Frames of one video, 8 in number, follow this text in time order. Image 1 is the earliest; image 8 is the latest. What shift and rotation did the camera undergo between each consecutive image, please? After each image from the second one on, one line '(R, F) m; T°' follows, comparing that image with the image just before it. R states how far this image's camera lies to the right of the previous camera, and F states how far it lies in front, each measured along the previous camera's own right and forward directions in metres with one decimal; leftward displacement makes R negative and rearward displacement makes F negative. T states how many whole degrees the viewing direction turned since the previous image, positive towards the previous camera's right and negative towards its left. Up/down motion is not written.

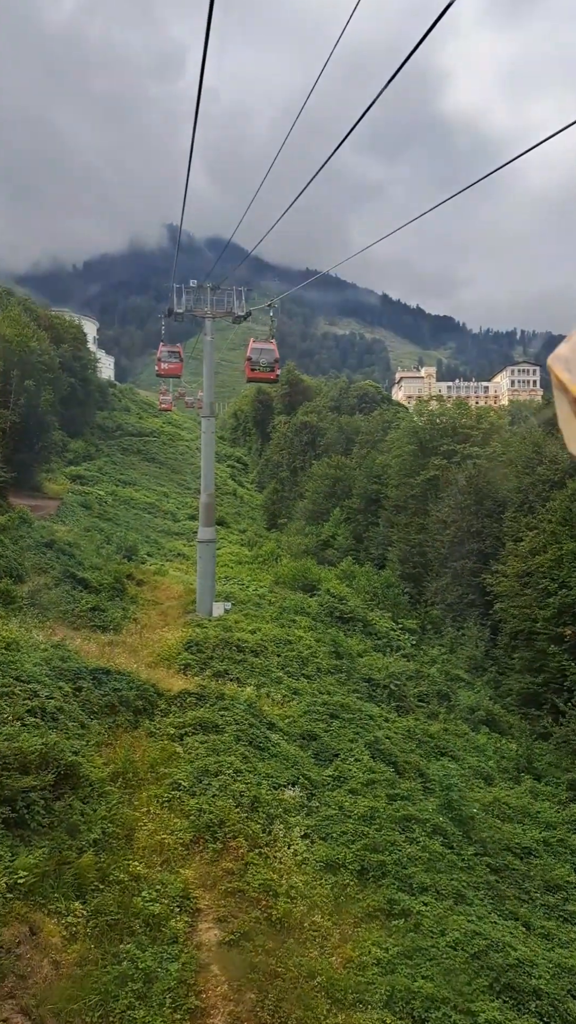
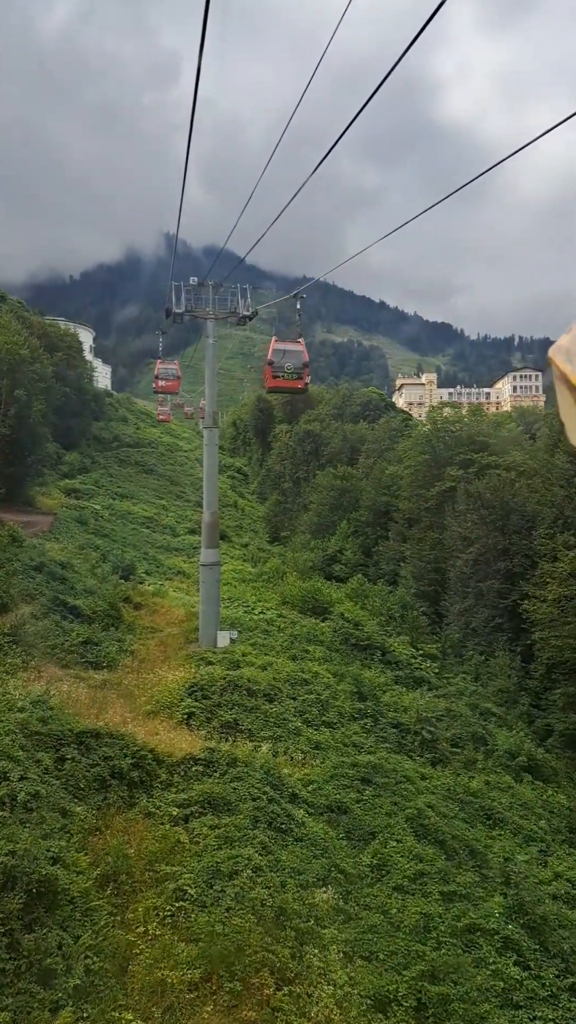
(-0.3, +1.7) m; 0°
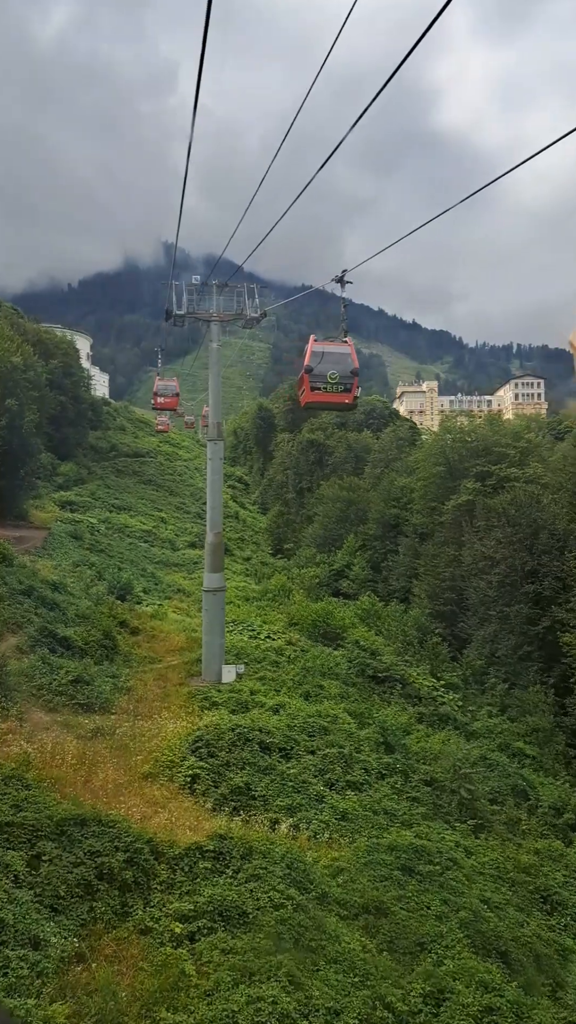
(-0.3, +1.5) m; 0°
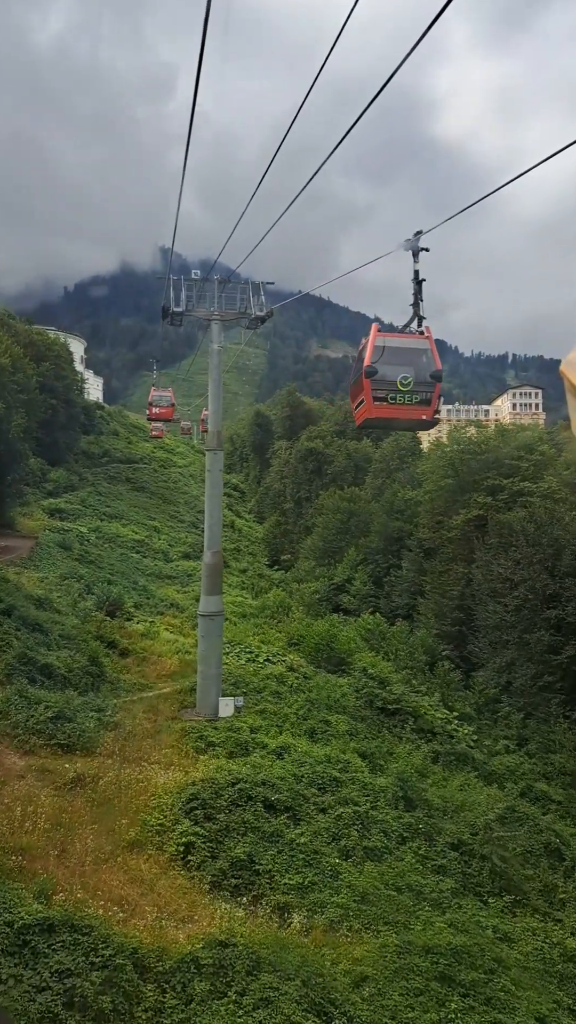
(-0.2, +1.3) m; +1°
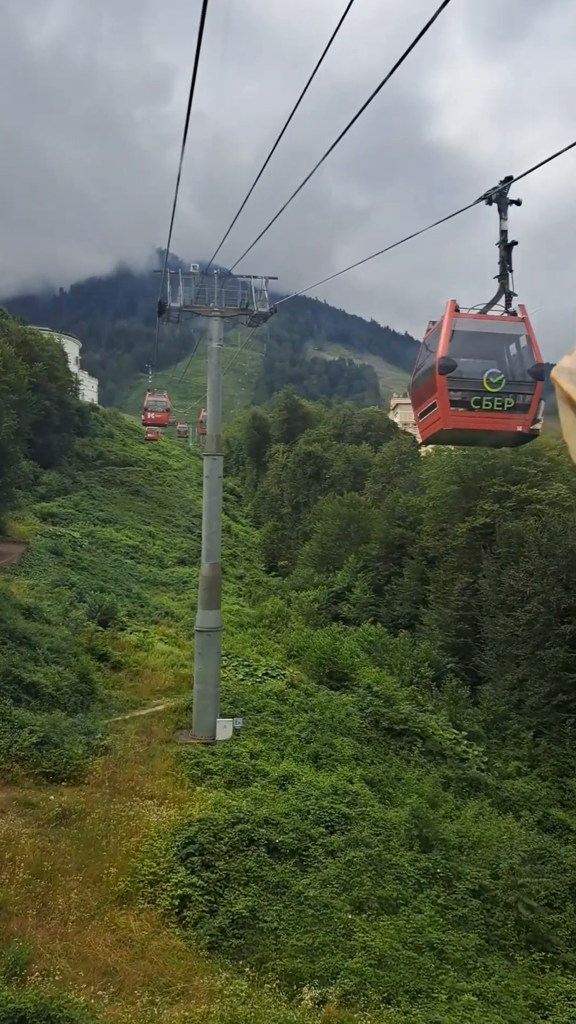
(-0.1, +0.8) m; 0°
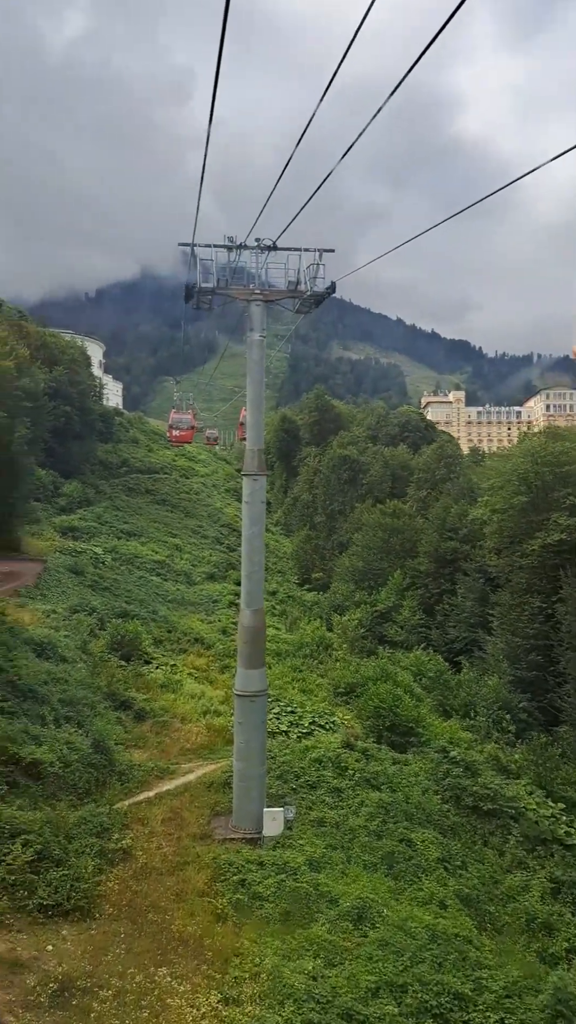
(-0.5, +2.7) m; -2°
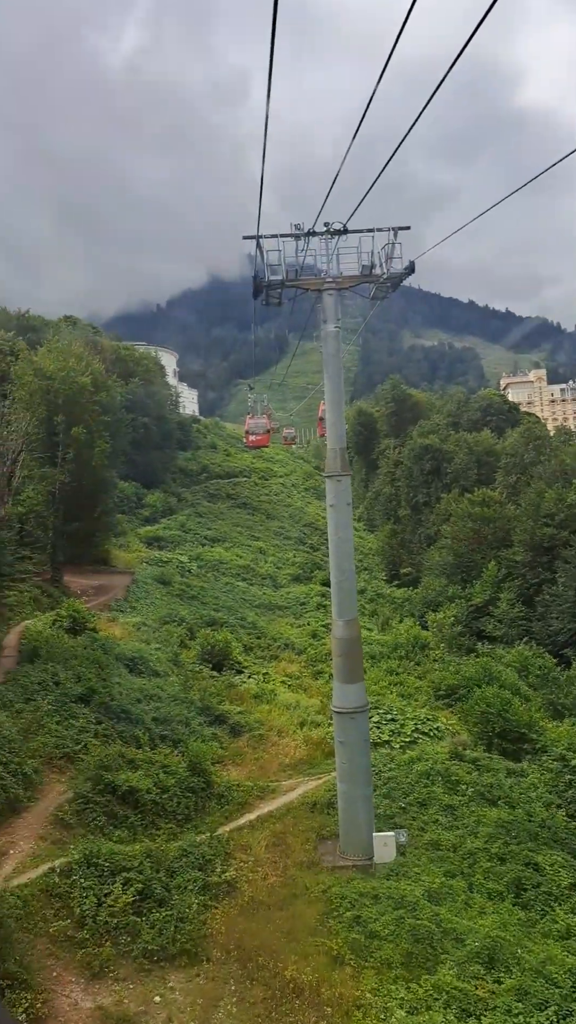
(-0.1, +0.7) m; -6°
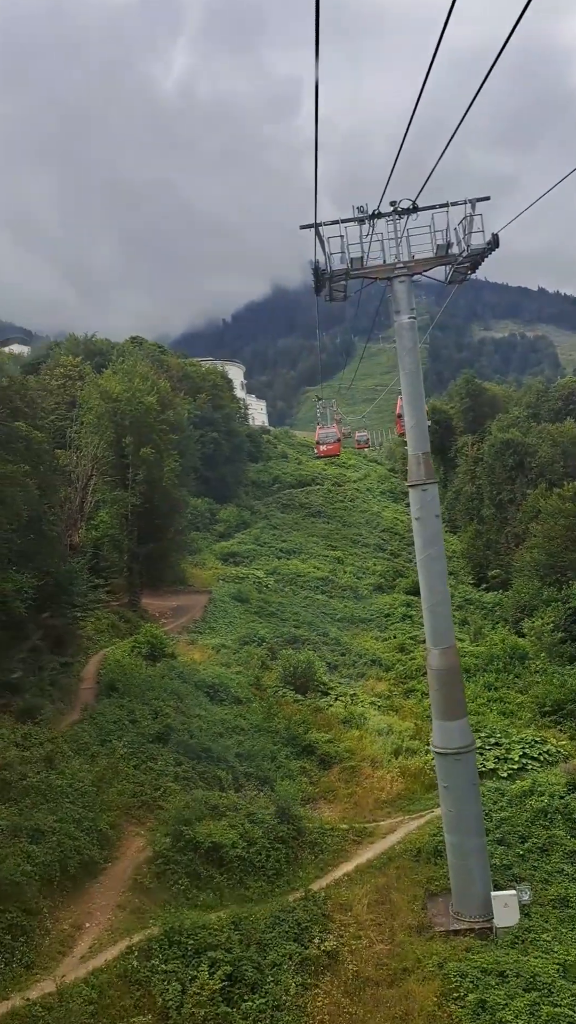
(-0.1, +1.0) m; -6°
